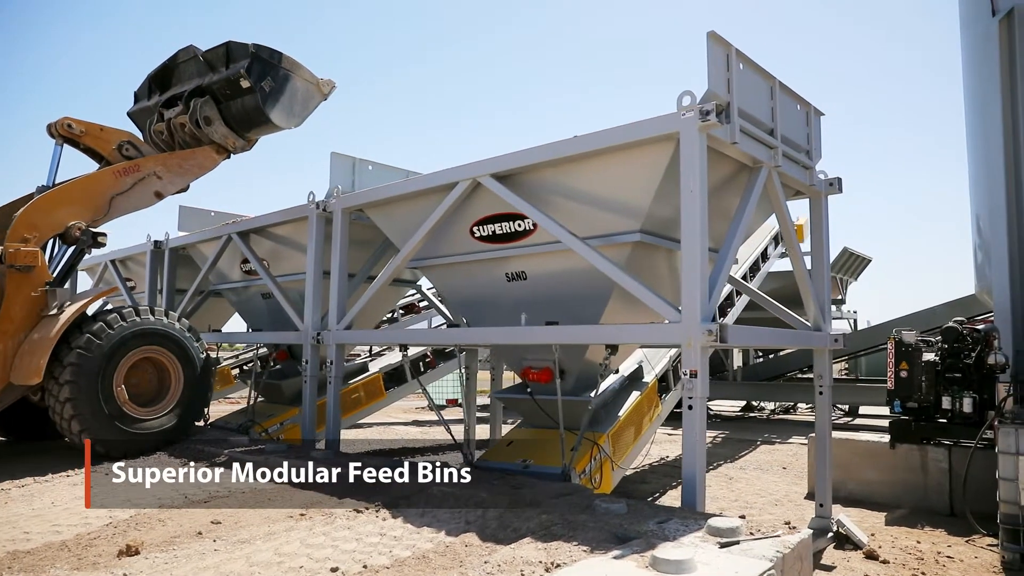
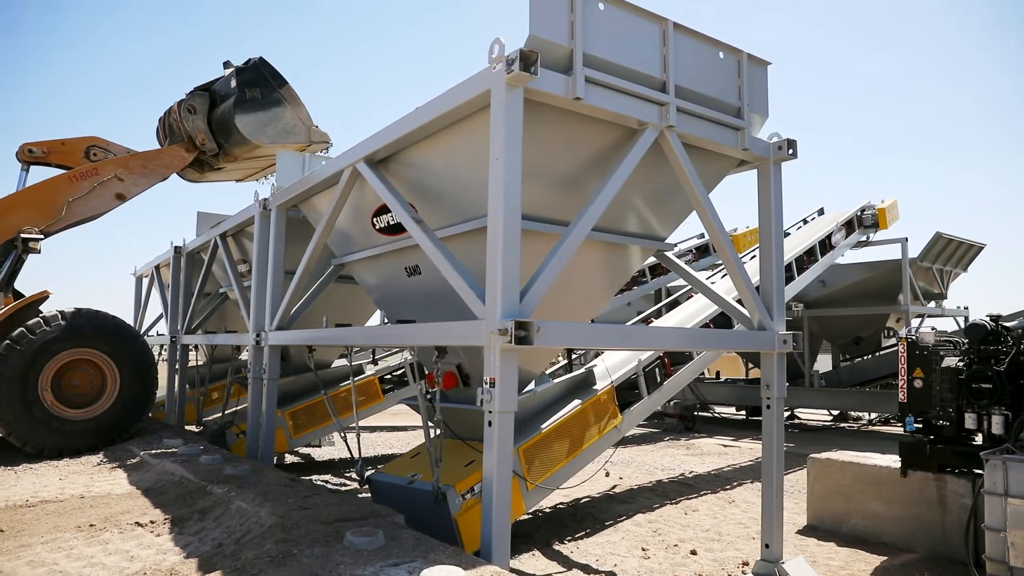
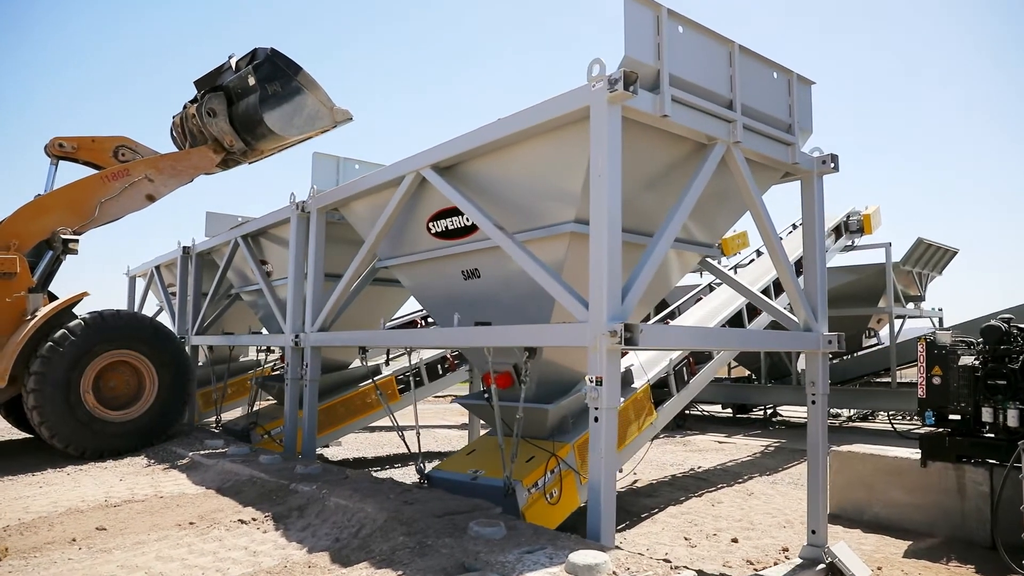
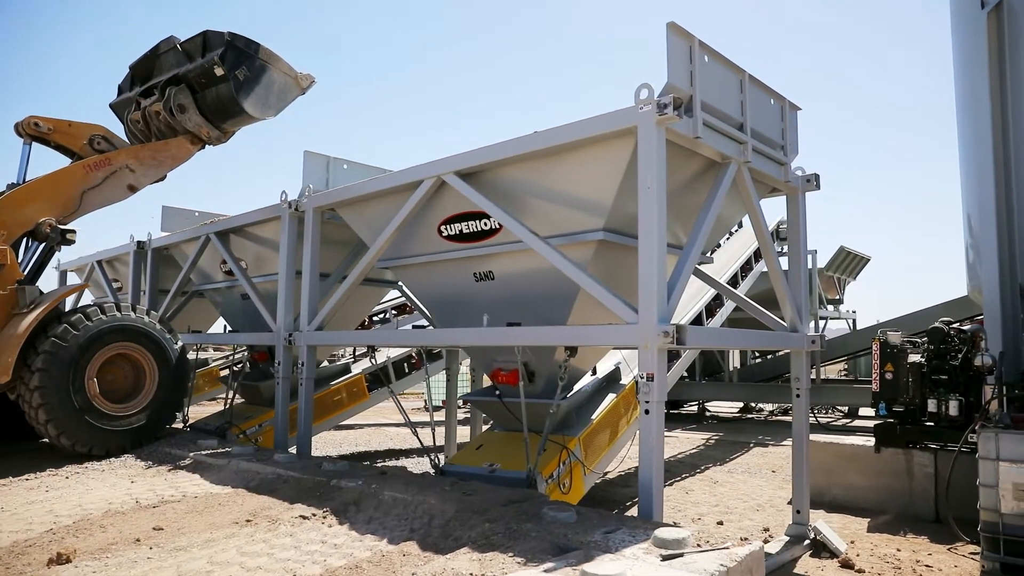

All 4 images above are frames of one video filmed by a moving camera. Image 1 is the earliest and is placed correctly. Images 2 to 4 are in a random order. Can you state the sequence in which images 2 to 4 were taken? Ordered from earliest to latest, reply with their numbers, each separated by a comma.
4, 3, 2
